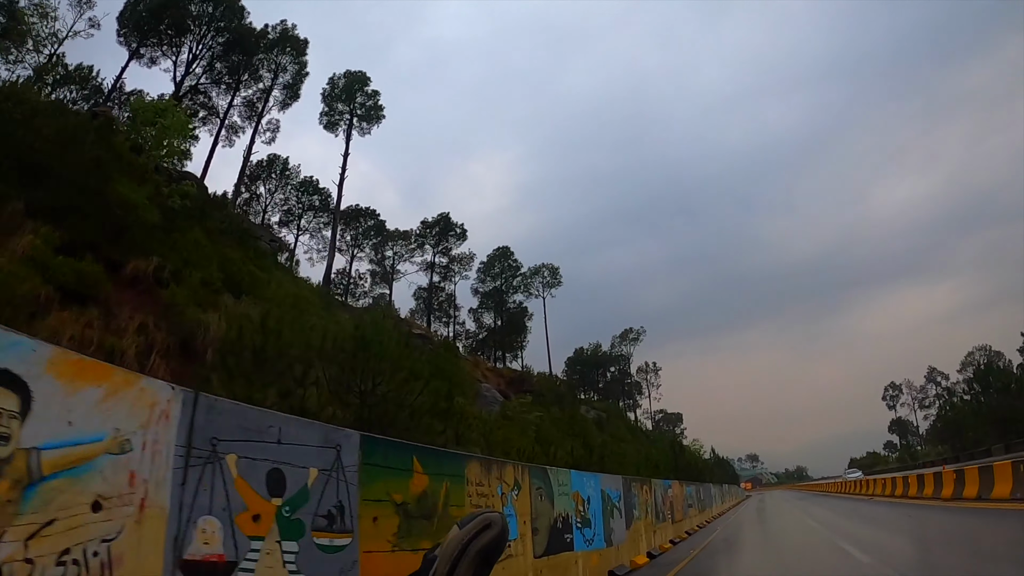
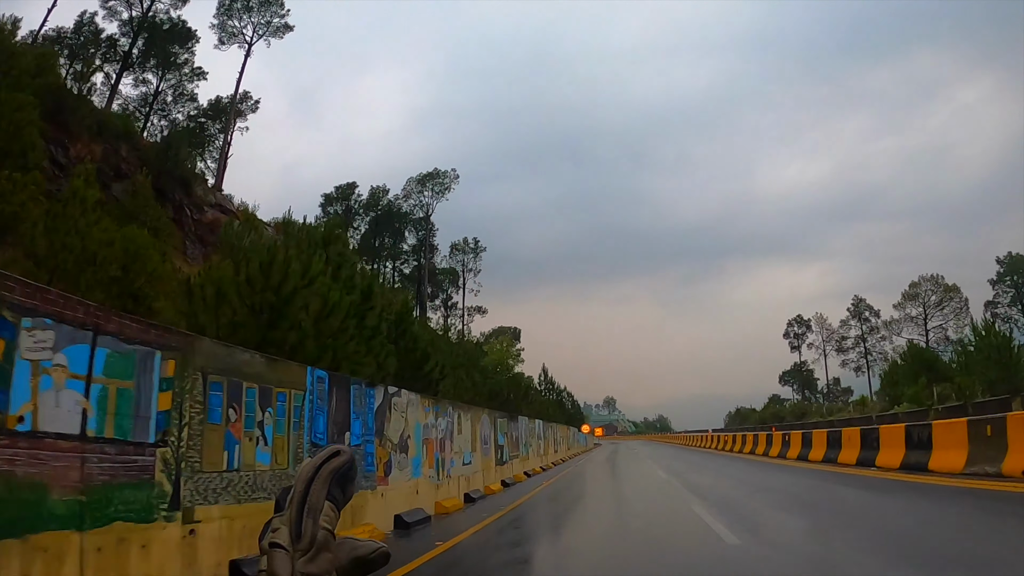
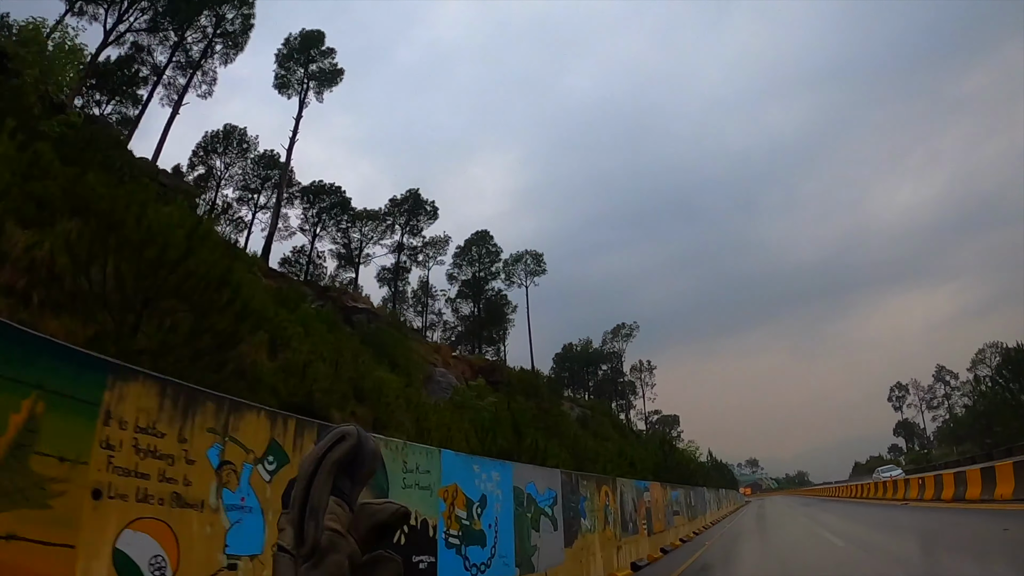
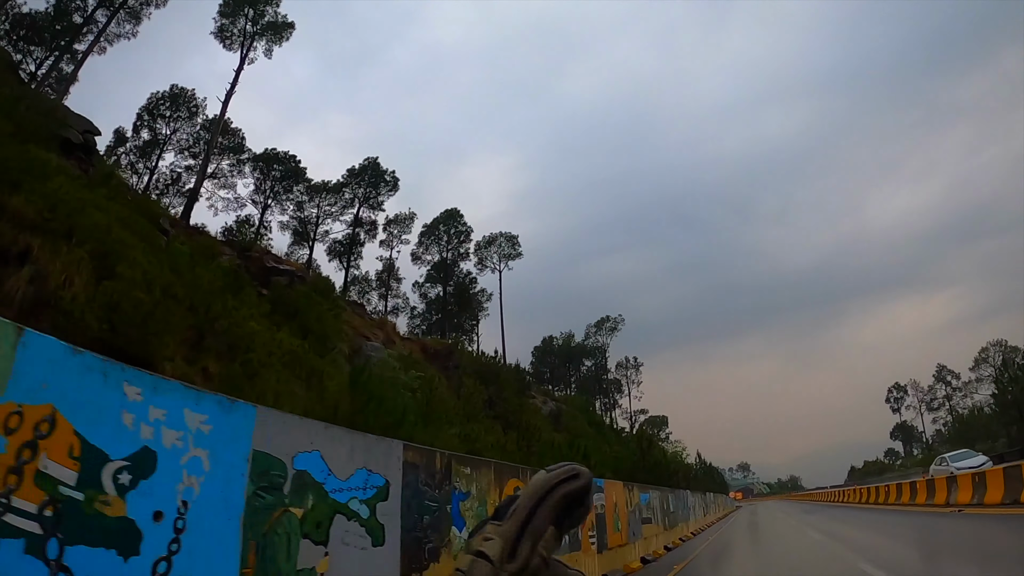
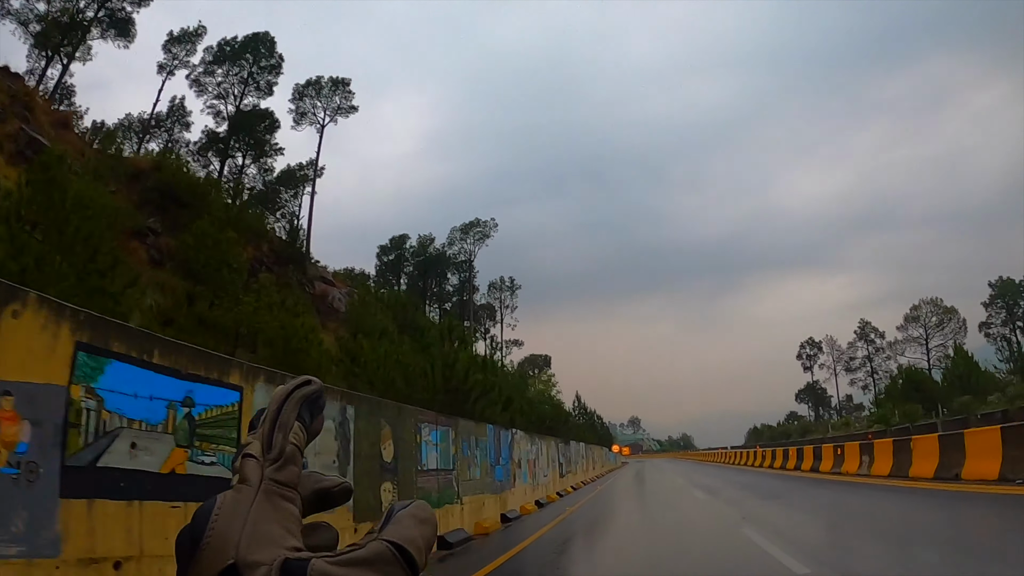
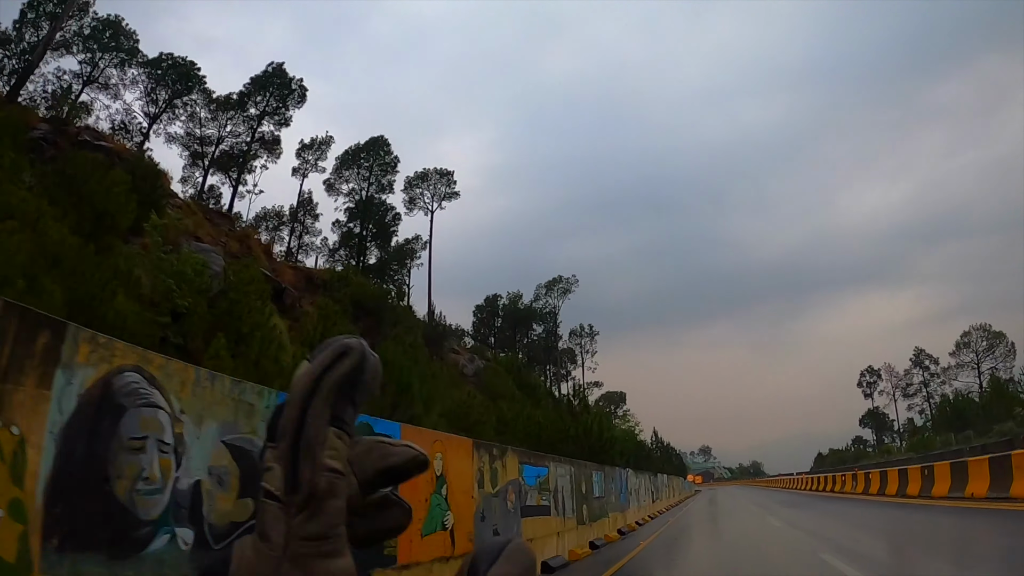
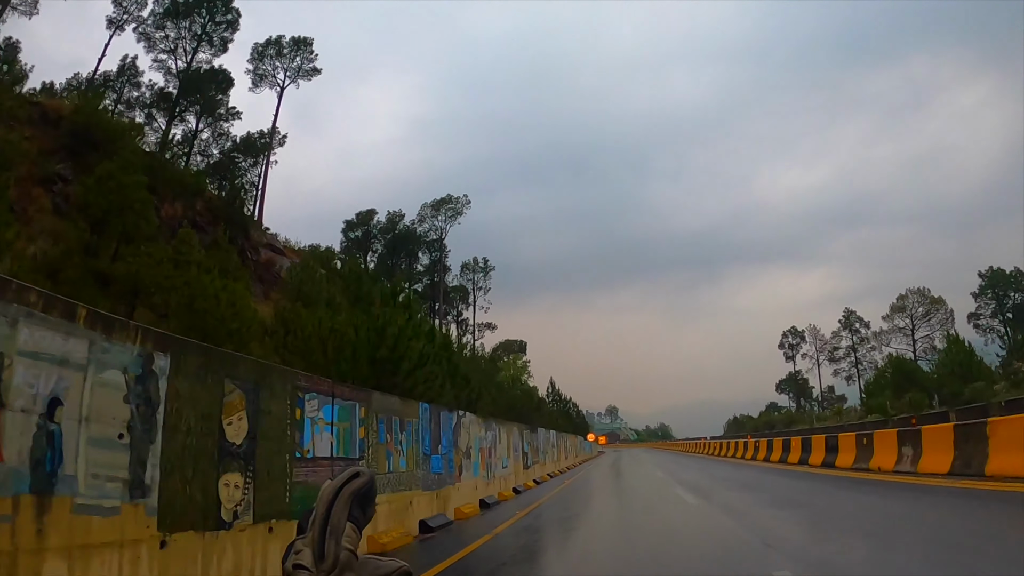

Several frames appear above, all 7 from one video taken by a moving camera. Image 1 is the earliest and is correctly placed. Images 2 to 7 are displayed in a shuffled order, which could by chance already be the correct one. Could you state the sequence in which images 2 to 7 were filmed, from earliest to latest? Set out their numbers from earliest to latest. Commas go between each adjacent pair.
3, 4, 6, 5, 7, 2
